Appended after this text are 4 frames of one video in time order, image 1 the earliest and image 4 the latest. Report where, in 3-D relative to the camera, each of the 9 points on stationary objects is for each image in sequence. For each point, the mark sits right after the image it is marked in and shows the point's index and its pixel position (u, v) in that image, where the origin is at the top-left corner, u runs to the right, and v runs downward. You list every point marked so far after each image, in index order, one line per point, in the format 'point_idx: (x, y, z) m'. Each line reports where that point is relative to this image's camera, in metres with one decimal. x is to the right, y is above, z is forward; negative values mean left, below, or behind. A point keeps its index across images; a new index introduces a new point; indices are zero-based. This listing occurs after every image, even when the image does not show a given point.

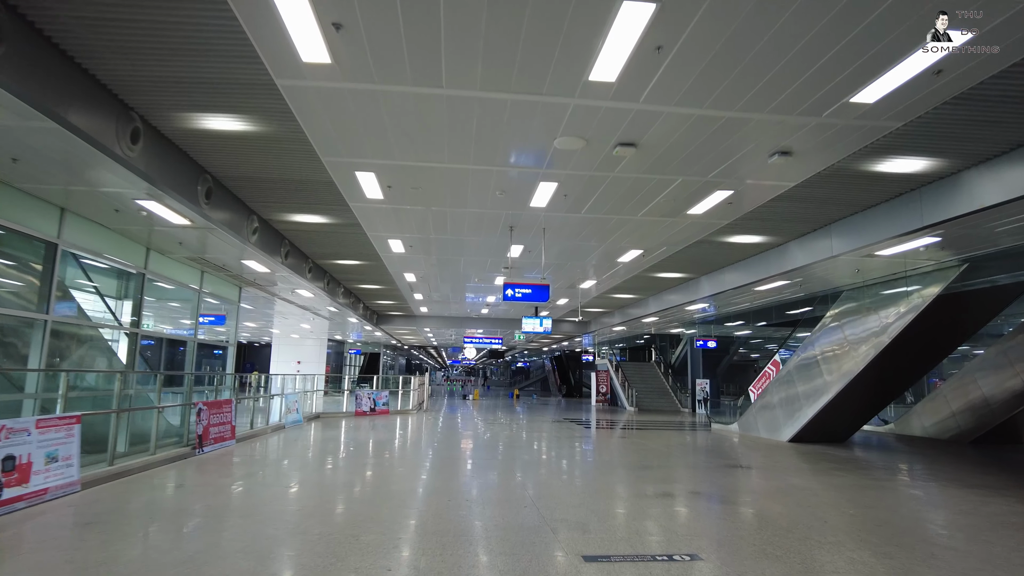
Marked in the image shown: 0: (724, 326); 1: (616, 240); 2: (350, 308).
0: (+6.4, -1.2, +19.7) m
1: (+1.4, +0.7, +9.1) m
2: (-4.0, -0.5, +16.1) m
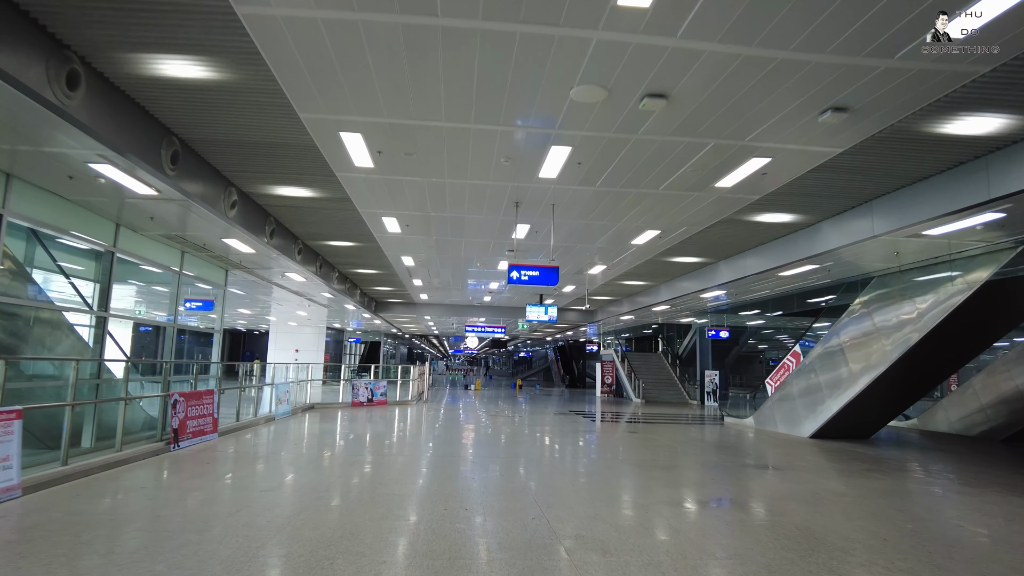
0: (+6.5, -0.8, +18.9) m
1: (+1.5, +0.9, +8.3) m
2: (-3.9, -0.1, +15.4) m
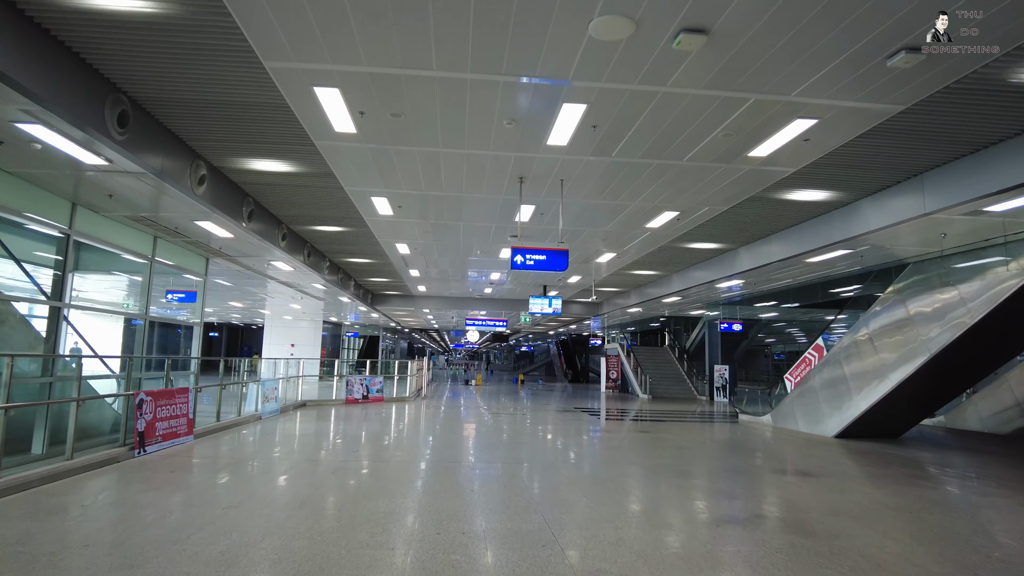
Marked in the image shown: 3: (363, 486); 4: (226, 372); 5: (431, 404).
0: (+6.5, -0.6, +18.1) m
1: (+1.5, +1.0, +7.4) m
2: (-3.8, +0.1, +14.5) m
3: (-1.5, -2.1, +6.7) m
4: (-4.7, -1.4, +10.9) m
5: (-2.3, -3.3, +18.8) m
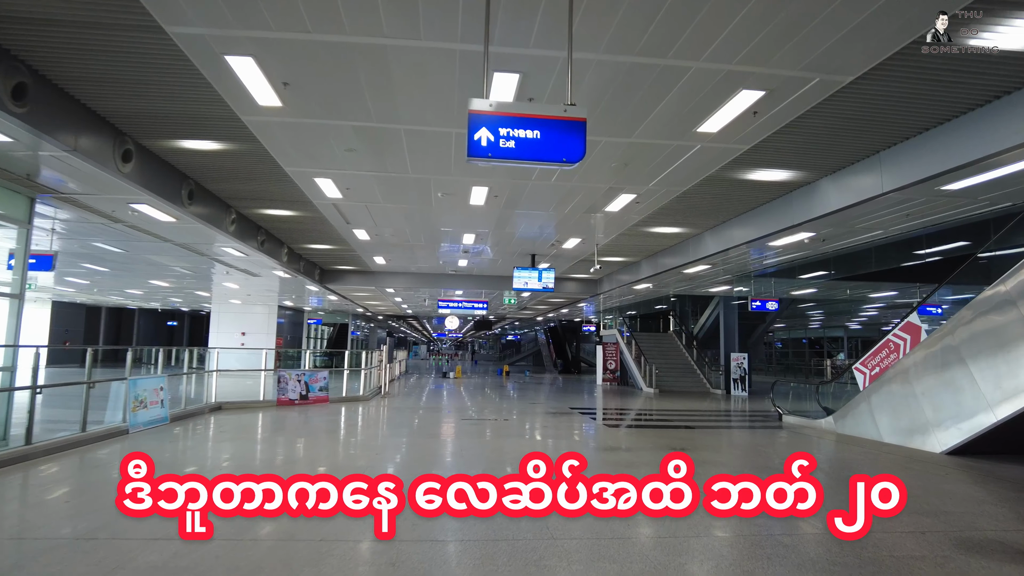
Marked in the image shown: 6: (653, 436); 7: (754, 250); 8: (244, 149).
0: (+6.1, +0.1, +14.9) m
1: (+1.3, +1.5, +4.1) m
2: (-4.2, +0.6, +11.1) m
3: (-1.7, -1.6, +3.4) m
4: (-5.0, -0.9, +7.4) m
5: (-2.7, -2.7, +15.5) m
6: (+2.4, -2.5, +11.2) m
7: (+3.7, +0.6, +10.0) m
8: (-2.6, +1.4, +6.3) m
